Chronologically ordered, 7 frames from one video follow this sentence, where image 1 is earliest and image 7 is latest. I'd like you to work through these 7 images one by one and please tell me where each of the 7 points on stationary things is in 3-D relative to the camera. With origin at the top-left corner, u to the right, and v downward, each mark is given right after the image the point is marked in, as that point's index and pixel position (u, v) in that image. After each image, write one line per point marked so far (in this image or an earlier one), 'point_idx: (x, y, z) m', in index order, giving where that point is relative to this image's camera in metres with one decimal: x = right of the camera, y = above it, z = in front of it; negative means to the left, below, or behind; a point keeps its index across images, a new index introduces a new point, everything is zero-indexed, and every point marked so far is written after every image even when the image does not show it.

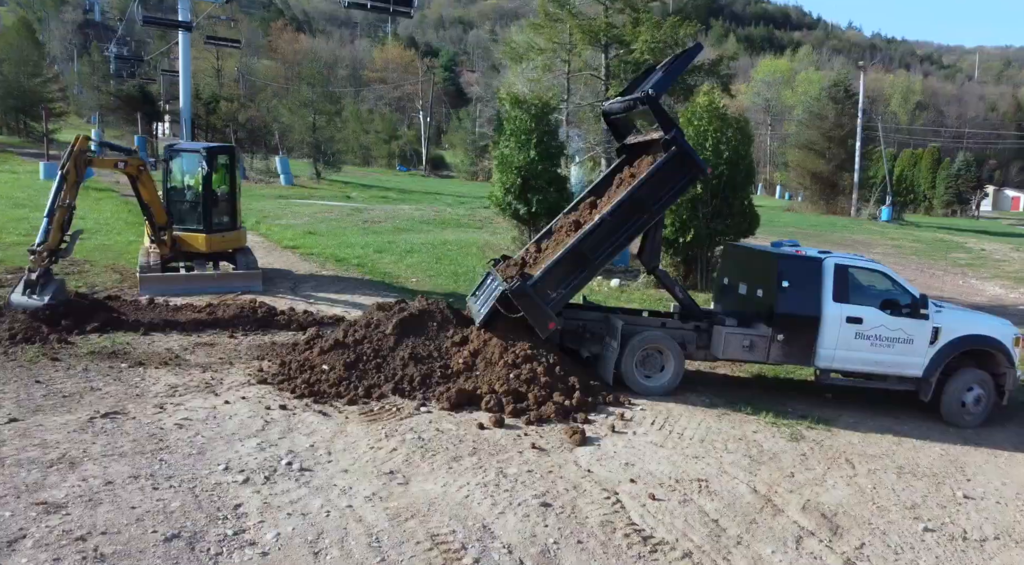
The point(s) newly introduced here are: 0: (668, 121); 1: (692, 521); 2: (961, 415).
0: (+1.6, +1.6, +7.8) m
1: (+1.4, -1.8, +6.2) m
2: (+4.9, -1.4, +8.7) m
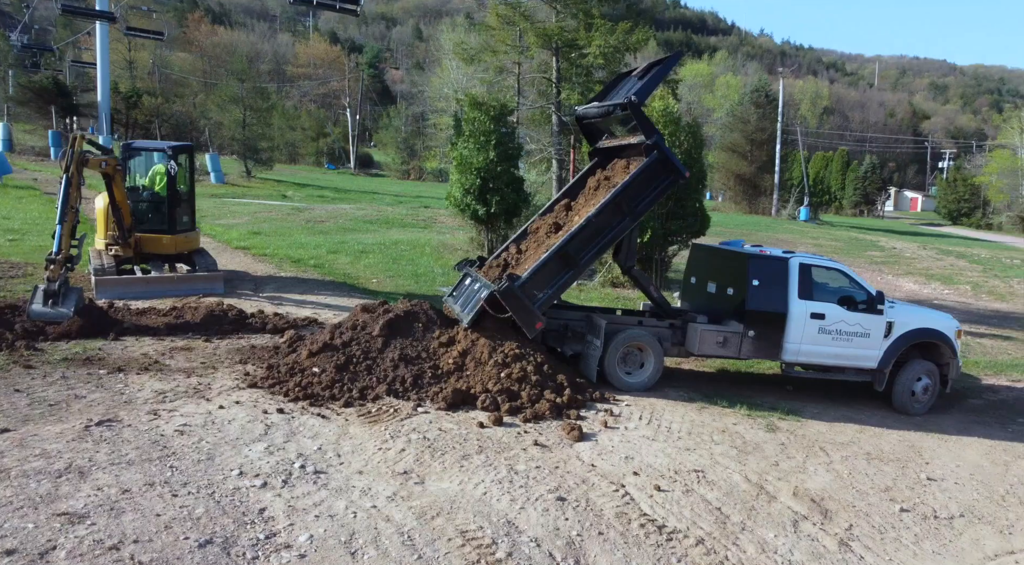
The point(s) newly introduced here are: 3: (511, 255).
0: (+1.5, +1.6, +8.2) m
1: (+1.5, -1.8, +6.5) m
2: (+4.8, -1.4, +9.4) m
3: (0.0, +0.3, +9.5) m
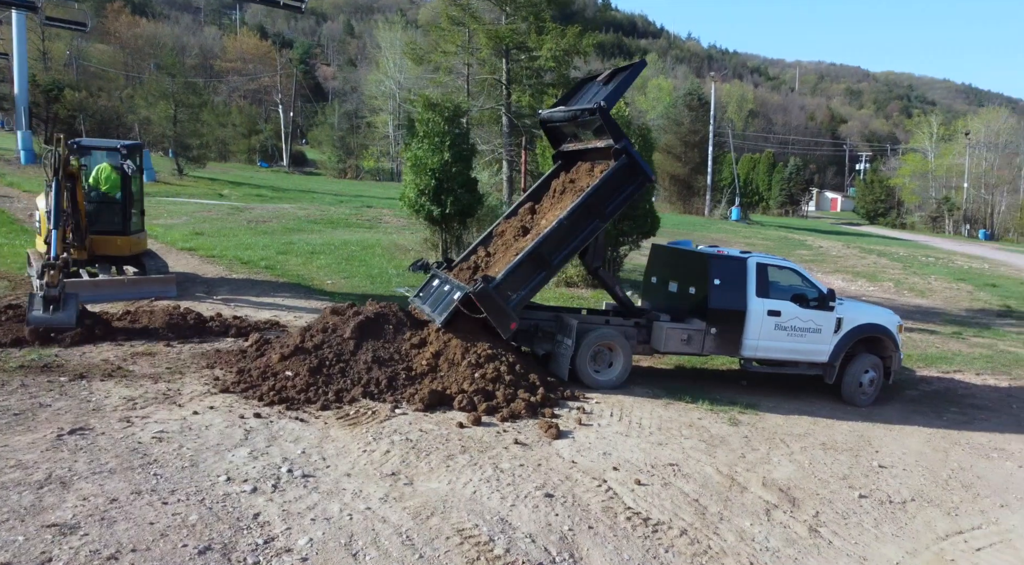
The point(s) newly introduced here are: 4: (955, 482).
0: (+1.2, +1.6, +8.5) m
1: (+1.4, -1.9, +6.8) m
2: (+4.4, -1.3, +10.0) m
3: (-0.4, +0.3, +9.6) m
4: (+4.6, -2.1, +8.4) m
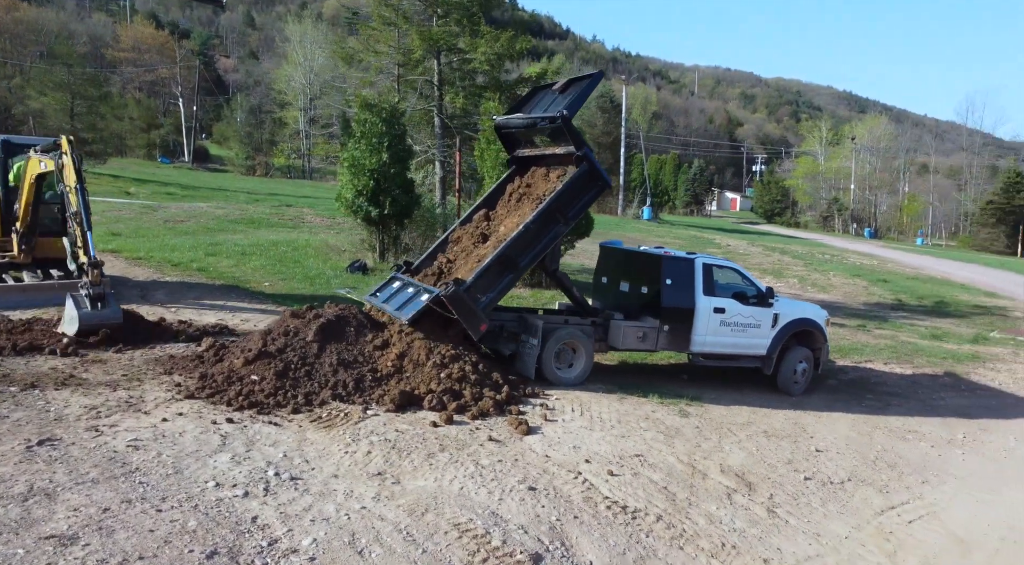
0: (+0.8, +1.6, +8.9) m
1: (+1.2, -1.9, +7.3) m
2: (+3.8, -1.3, +10.8) m
3: (-0.9, +0.2, +9.8) m
4: (+4.2, -2.1, +9.2) m
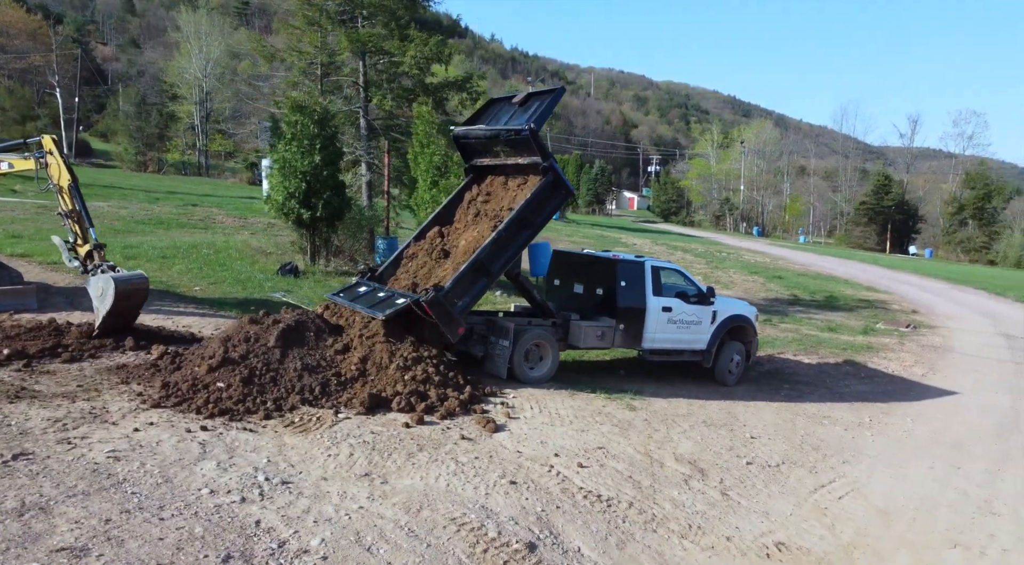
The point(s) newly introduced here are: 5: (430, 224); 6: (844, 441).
0: (+0.4, +1.5, +9.4) m
1: (+1.0, -1.9, +7.8) m
2: (+3.1, -1.3, +11.7) m
3: (-1.5, +0.2, +10.1) m
4: (+3.7, -2.1, +10.2) m
5: (-1.1, +0.7, +10.4) m
6: (+4.4, -2.1, +10.6) m
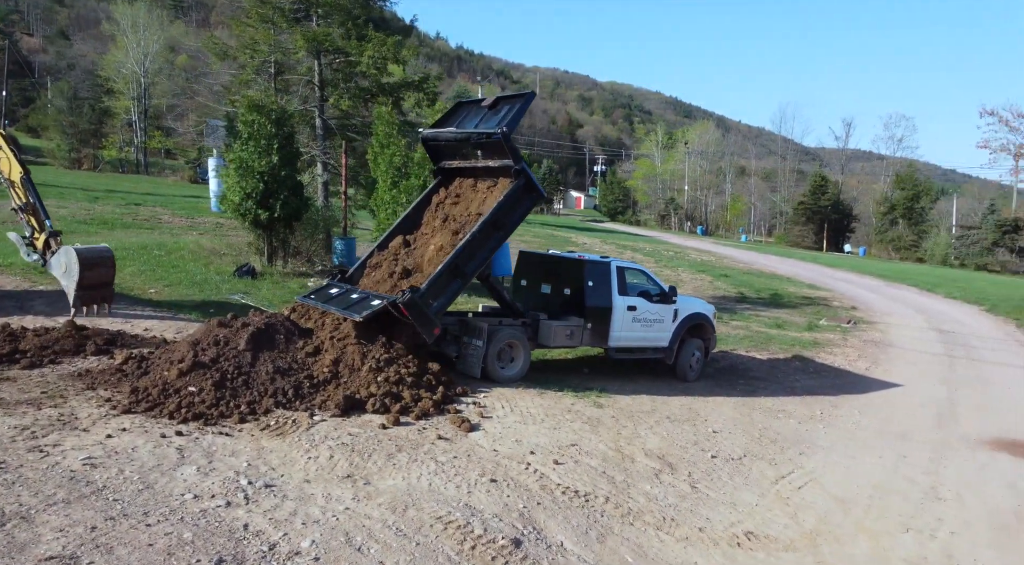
0: (0.0, +1.5, +9.5) m
1: (+0.8, -1.9, +8.1) m
2: (+2.6, -1.3, +12.0) m
3: (-1.8, +0.2, +10.1) m
4: (+3.3, -2.1, +10.6) m
5: (-1.5, +0.7, +10.5) m
6: (+4.0, -2.1, +11.0) m
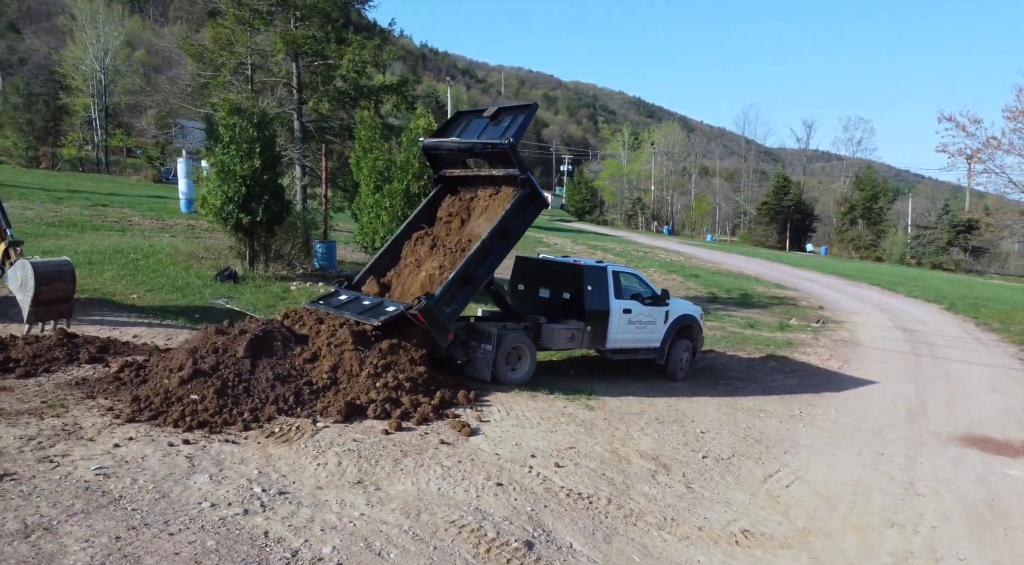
0: (-0.1, +1.5, +9.7) m
1: (+0.8, -2.0, +8.3) m
2: (+2.4, -1.4, +12.3) m
3: (-1.9, +0.1, +10.2) m
4: (+3.2, -2.1, +10.9) m
5: (-1.6, +0.6, +10.6) m
6: (+3.8, -2.1, +11.4) m
